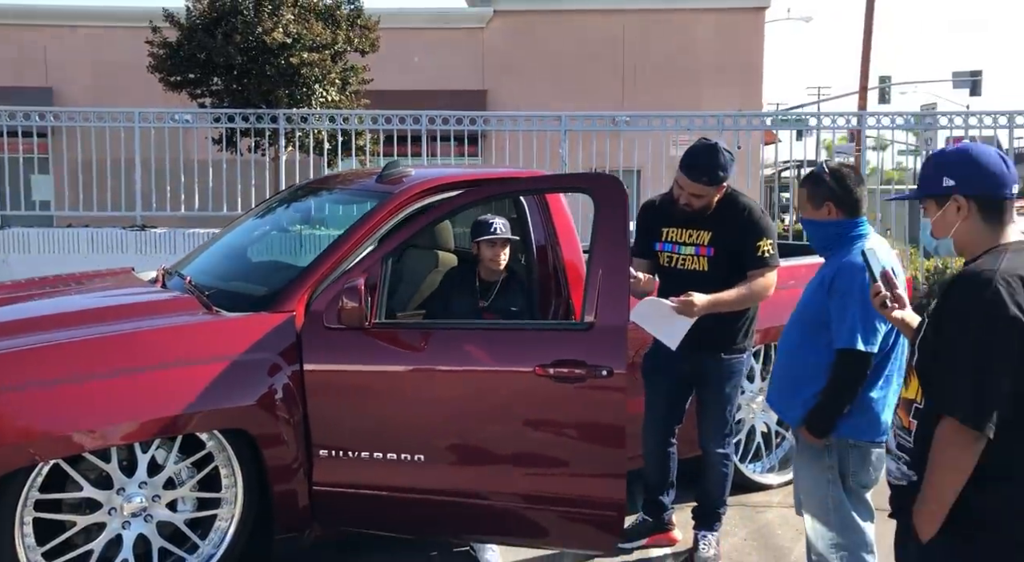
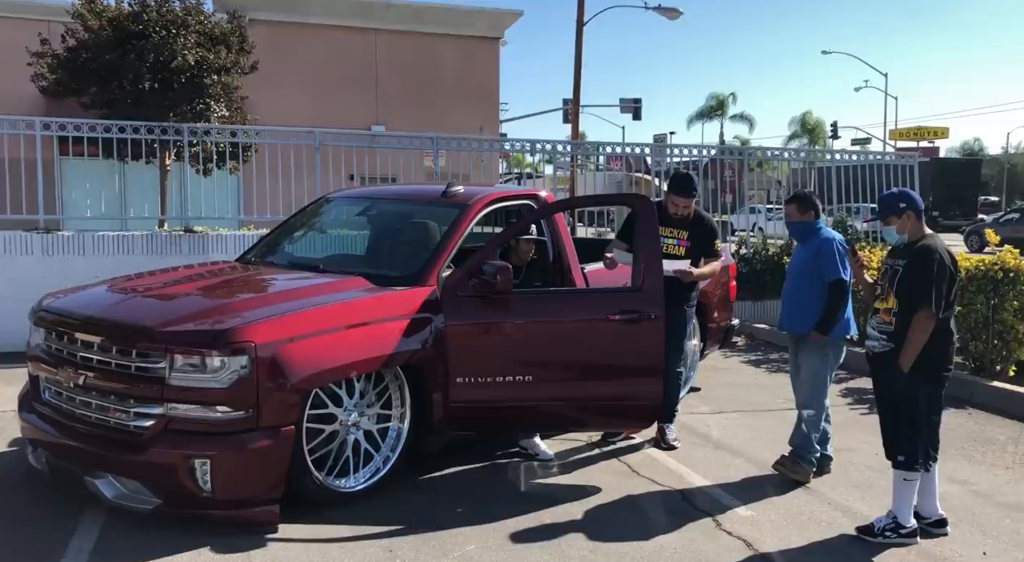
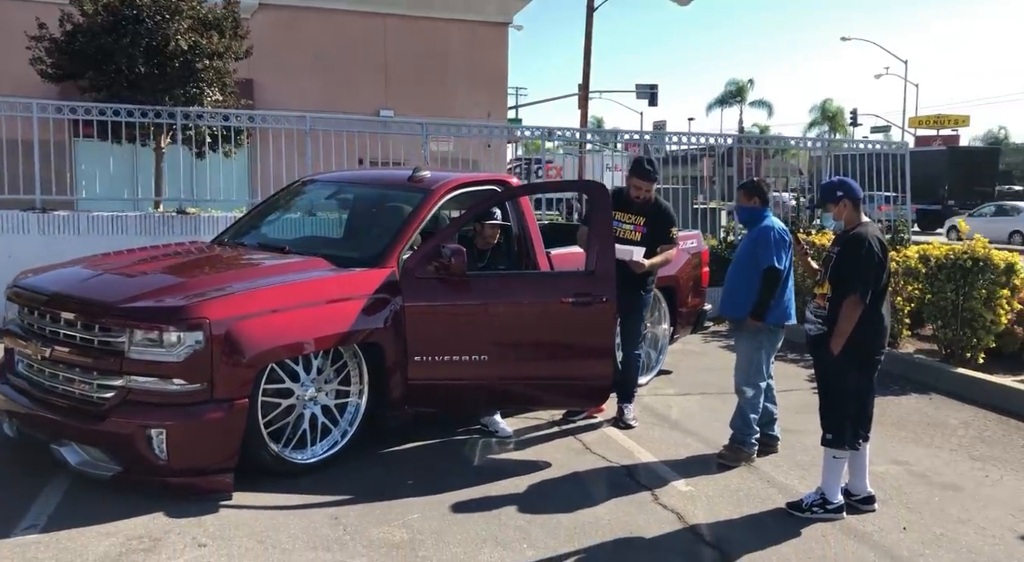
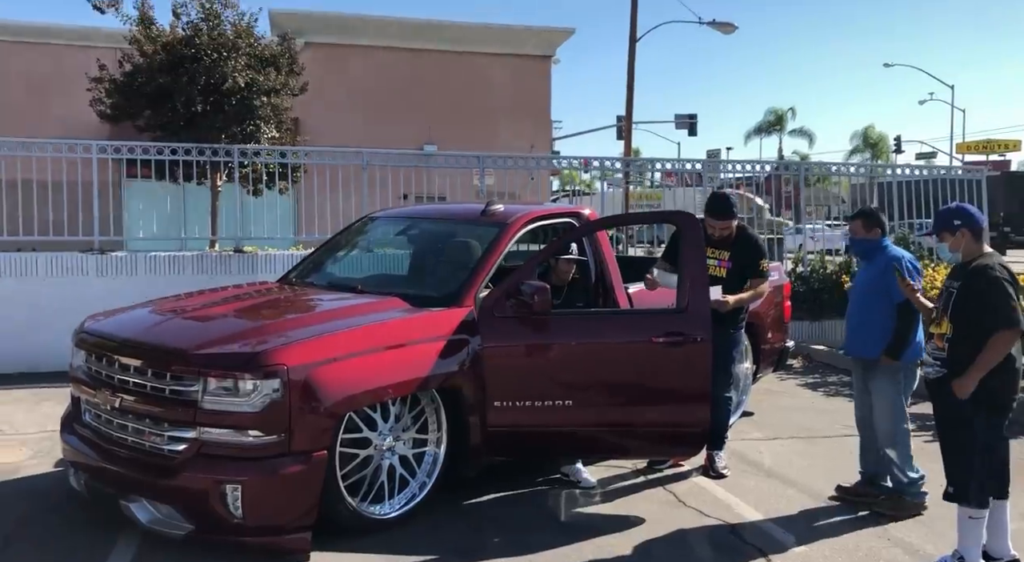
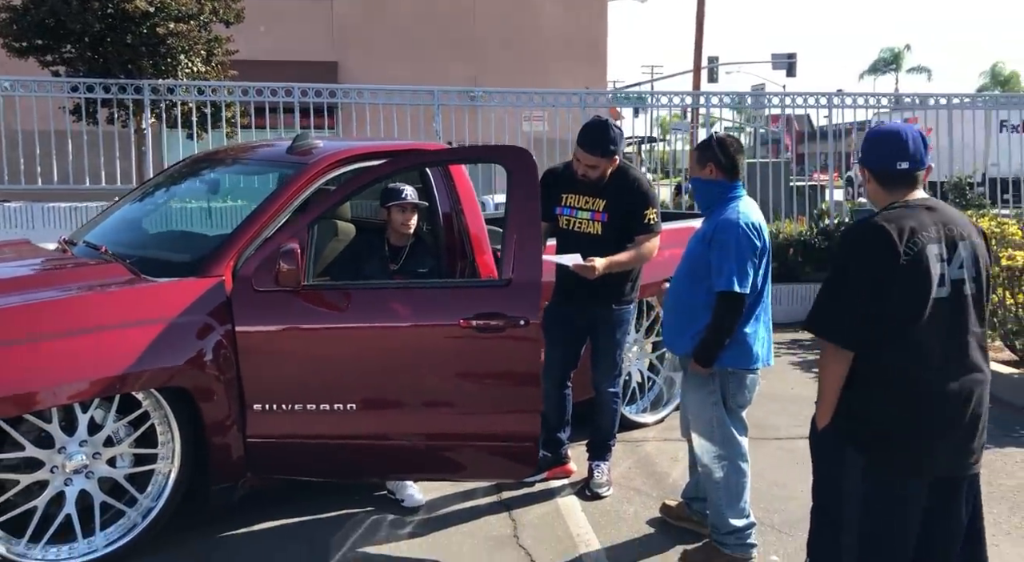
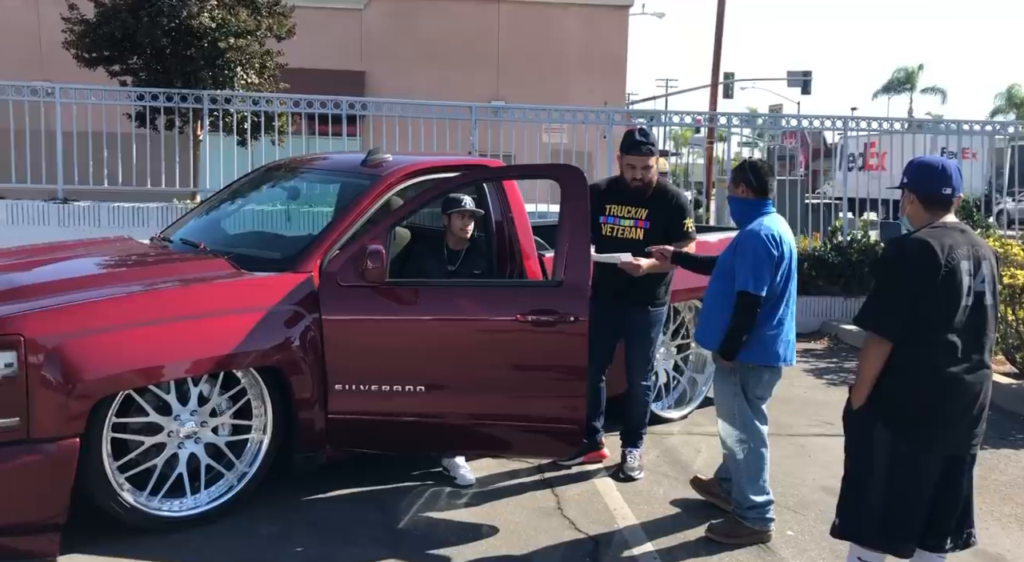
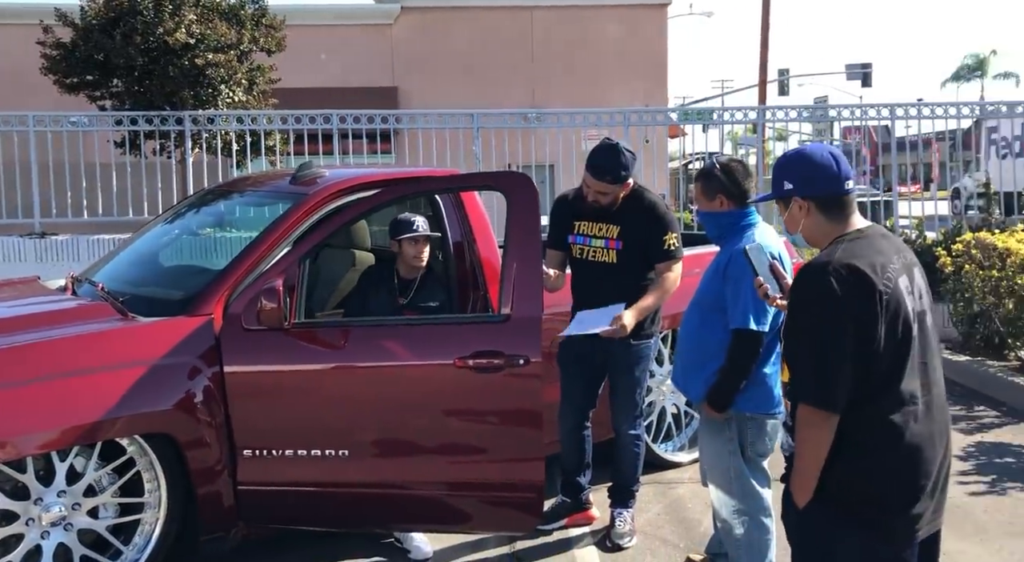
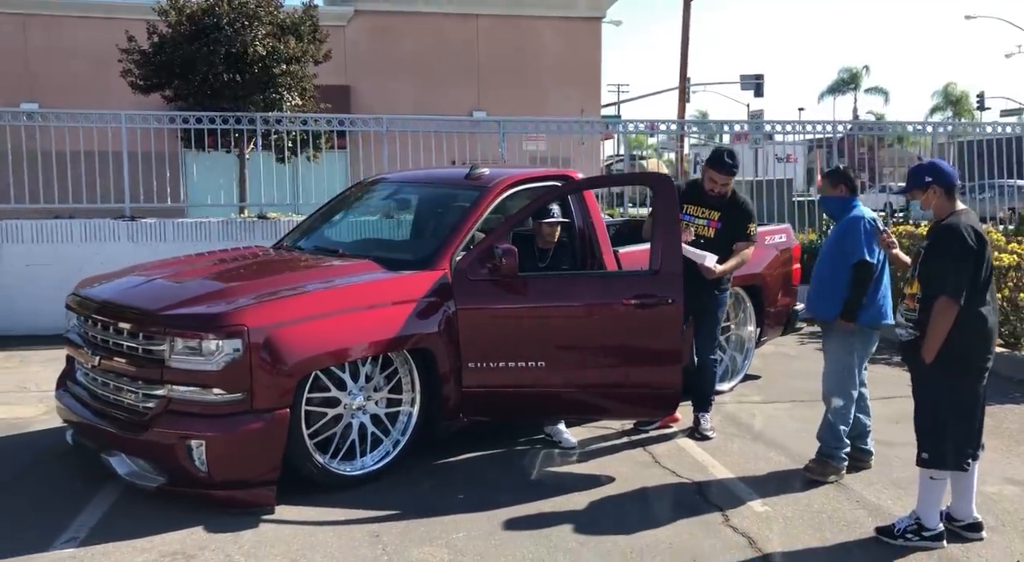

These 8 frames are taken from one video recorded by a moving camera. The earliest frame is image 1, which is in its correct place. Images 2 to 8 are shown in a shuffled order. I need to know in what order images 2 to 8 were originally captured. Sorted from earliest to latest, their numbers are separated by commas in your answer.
7, 5, 6, 8, 3, 2, 4
